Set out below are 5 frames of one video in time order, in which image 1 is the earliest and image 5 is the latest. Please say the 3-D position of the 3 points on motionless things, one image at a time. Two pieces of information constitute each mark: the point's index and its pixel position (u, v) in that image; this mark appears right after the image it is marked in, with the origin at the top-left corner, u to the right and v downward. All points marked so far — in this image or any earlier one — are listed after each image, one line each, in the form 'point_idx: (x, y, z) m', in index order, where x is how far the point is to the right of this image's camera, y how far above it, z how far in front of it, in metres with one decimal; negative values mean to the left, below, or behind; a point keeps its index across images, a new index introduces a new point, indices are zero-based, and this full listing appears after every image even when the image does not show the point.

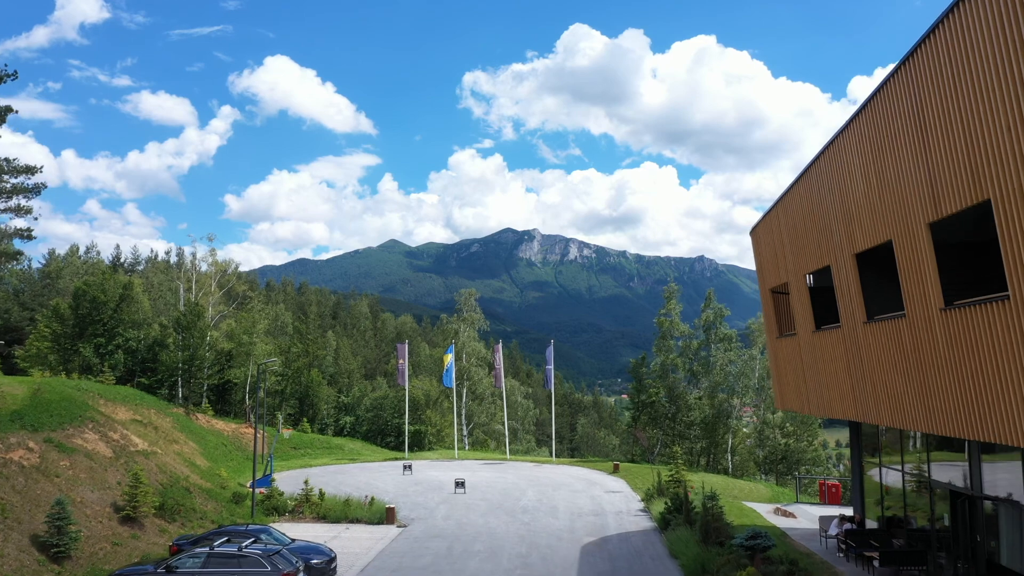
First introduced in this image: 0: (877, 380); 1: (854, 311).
0: (+9.0, -2.3, +18.6) m
1: (+8.8, -0.6, +19.3) m
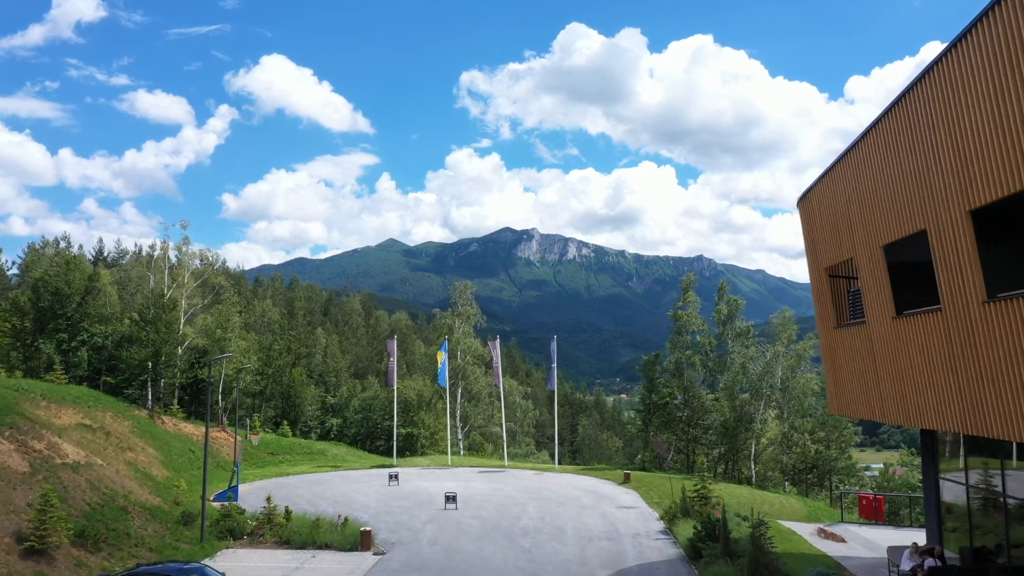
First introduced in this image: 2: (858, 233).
0: (+8.9, -1.7, +13.9) m
1: (+8.8, 0.0, +14.7) m
2: (+8.9, +1.4, +19.5) m
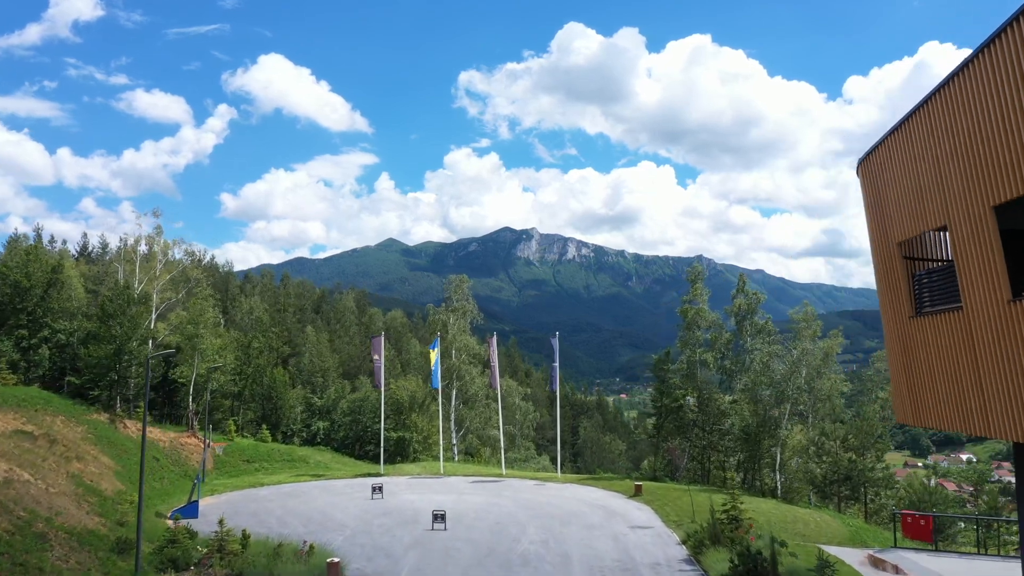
0: (+8.9, -1.2, +9.8) m
1: (+8.7, +0.5, +10.5) m
2: (+8.9, +1.9, +15.3) m
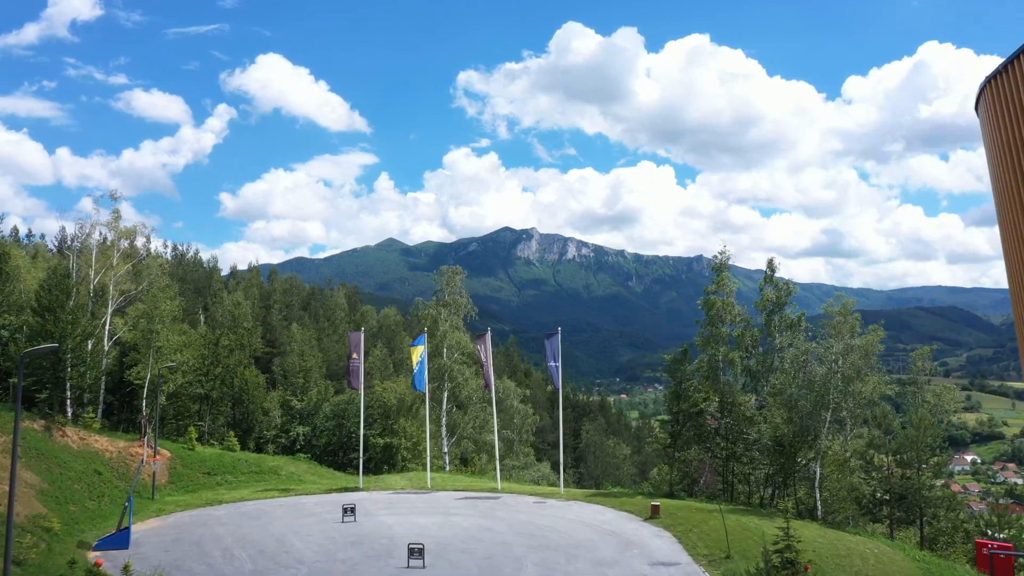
0: (+8.7, -0.7, +4.5) m
1: (+8.5, +1.0, +5.2) m
2: (+8.7, +2.4, +10.0) m
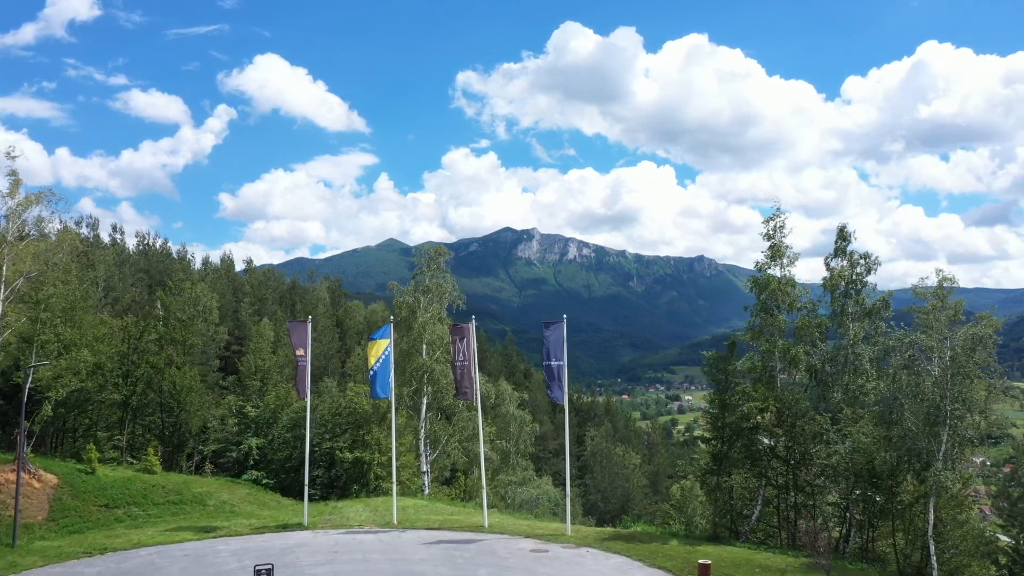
0: (+8.4, +0.3, -4.8) m
1: (+8.2, +2.0, -4.0) m
2: (+8.4, +3.5, +0.7) m
